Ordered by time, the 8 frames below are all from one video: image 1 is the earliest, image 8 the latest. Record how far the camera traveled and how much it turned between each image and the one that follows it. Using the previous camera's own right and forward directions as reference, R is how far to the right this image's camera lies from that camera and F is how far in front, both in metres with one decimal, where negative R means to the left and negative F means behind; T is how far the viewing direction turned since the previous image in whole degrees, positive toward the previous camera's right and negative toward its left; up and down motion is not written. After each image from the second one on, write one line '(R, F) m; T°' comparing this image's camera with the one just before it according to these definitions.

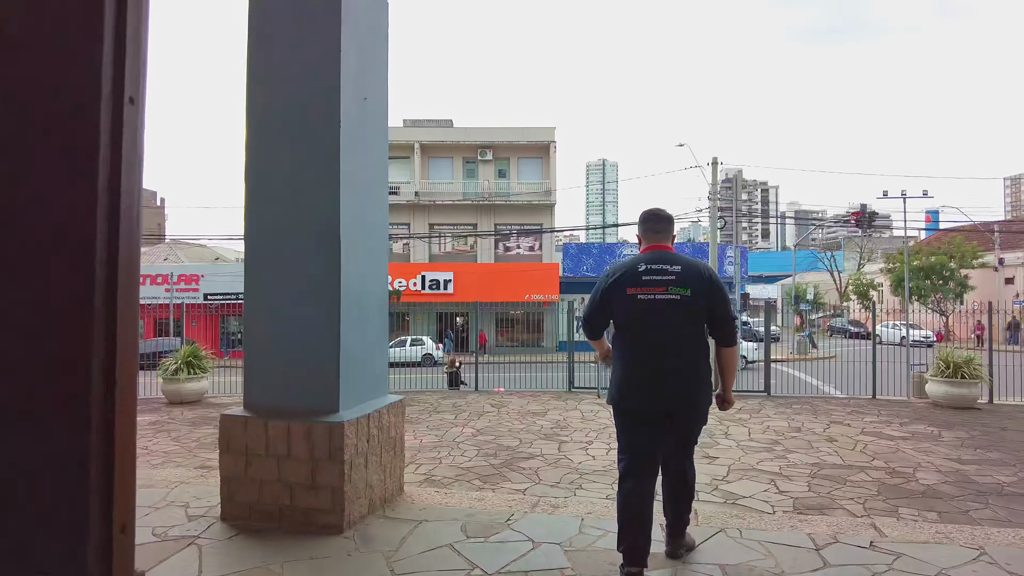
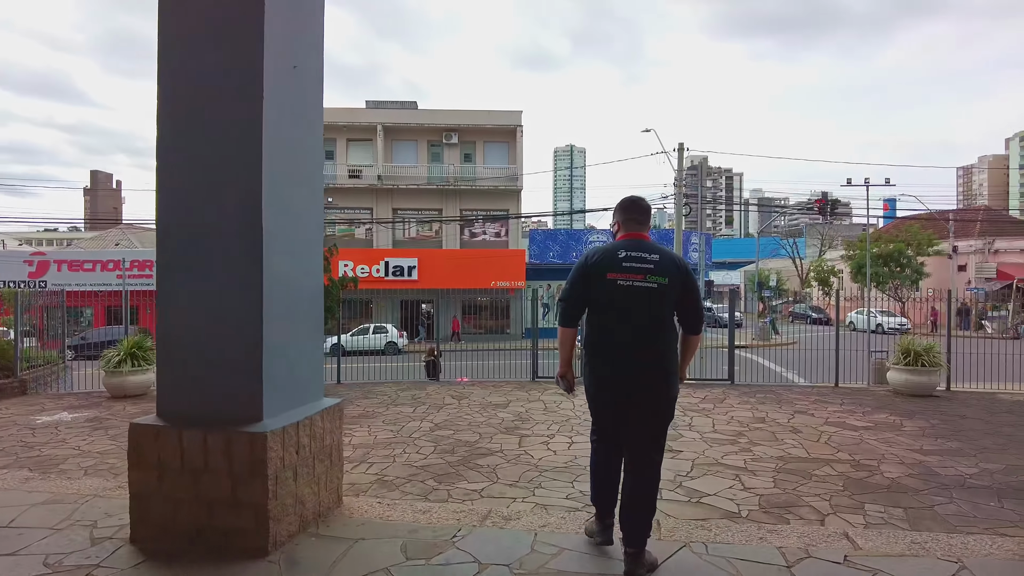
(+0.1, +0.3) m; +3°
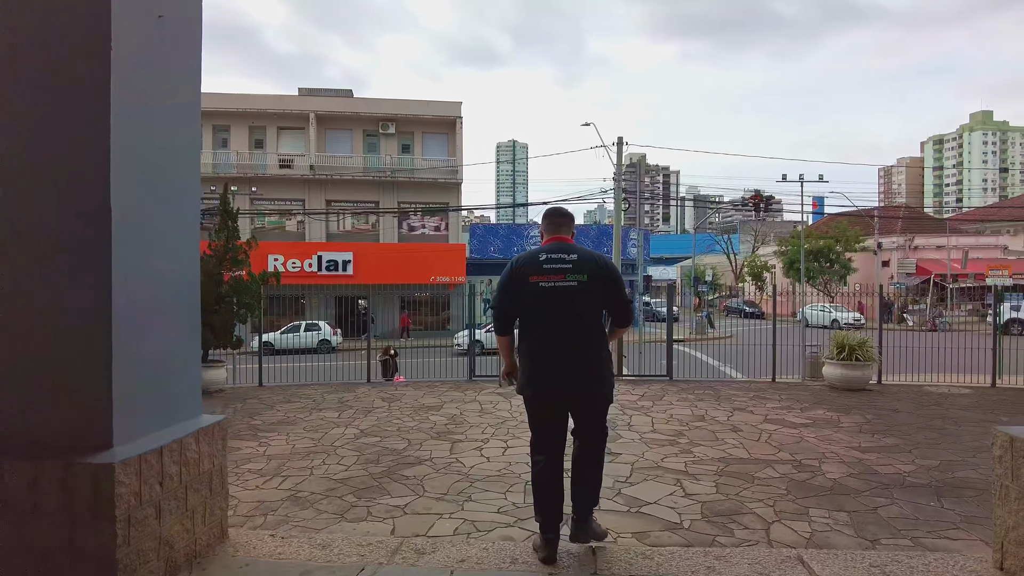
(+0.1, +0.5) m; +5°
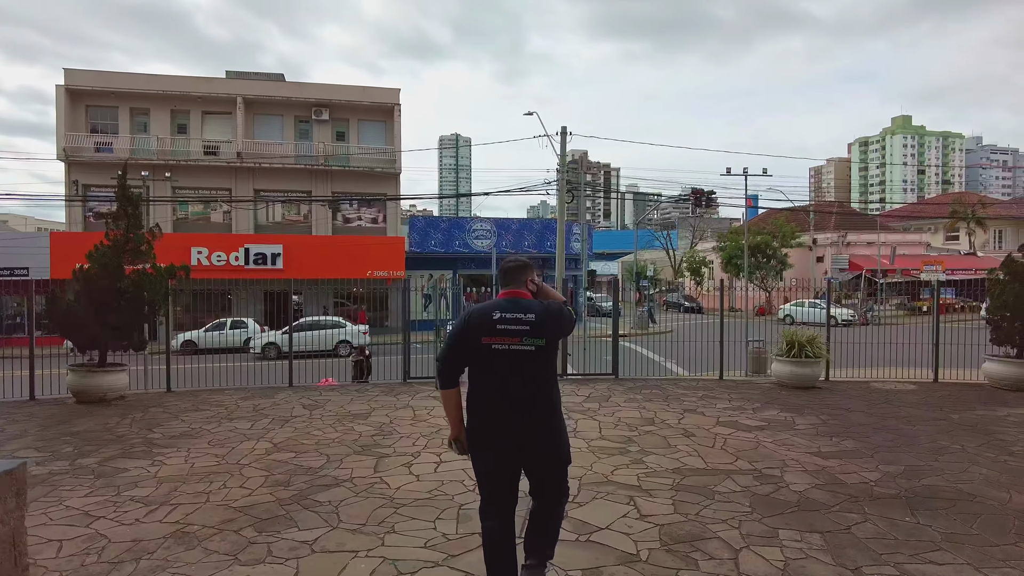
(+0.1, +0.7) m; +5°
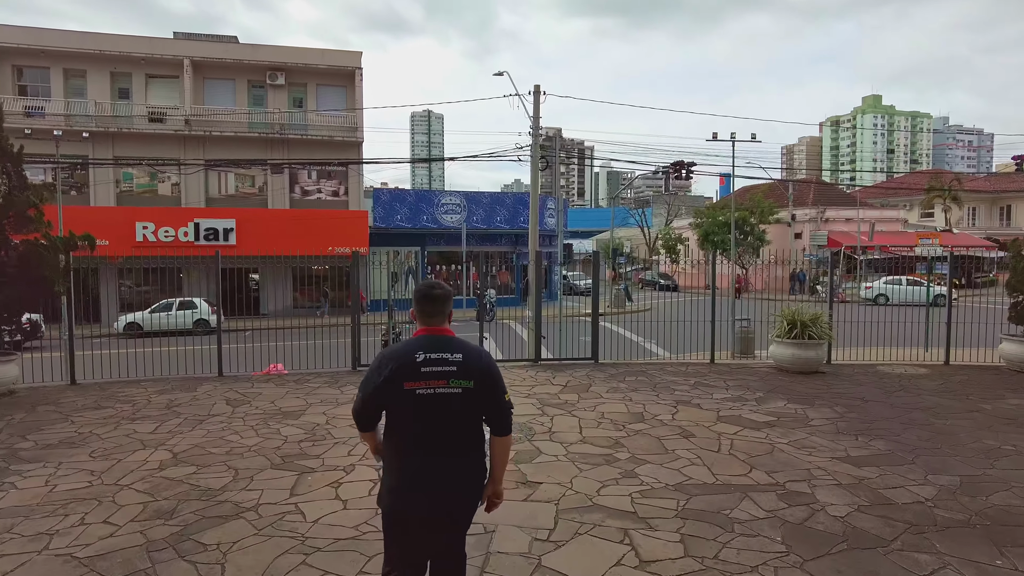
(+0.1, +1.3) m; +2°
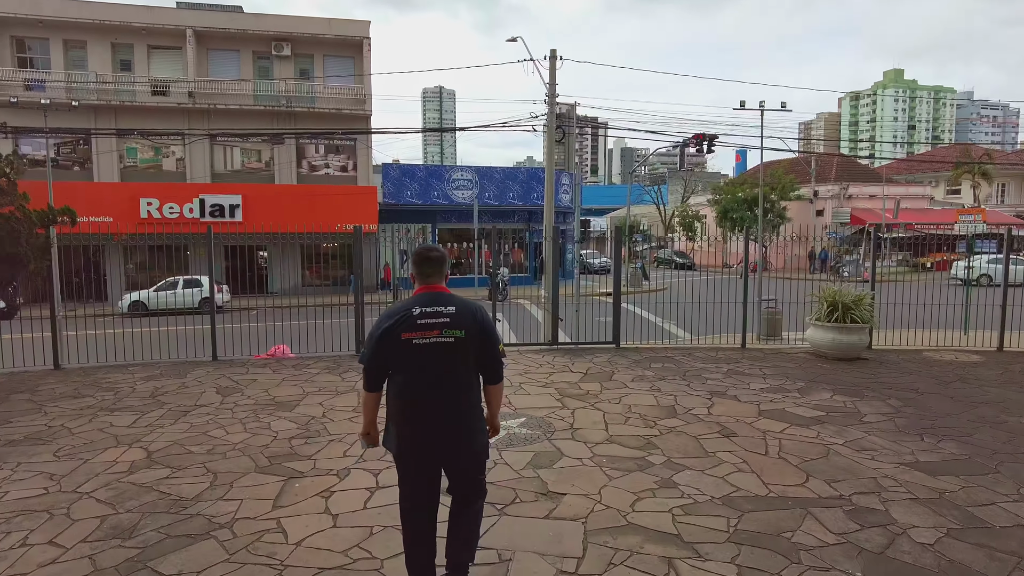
(0.0, +0.7) m; -1°
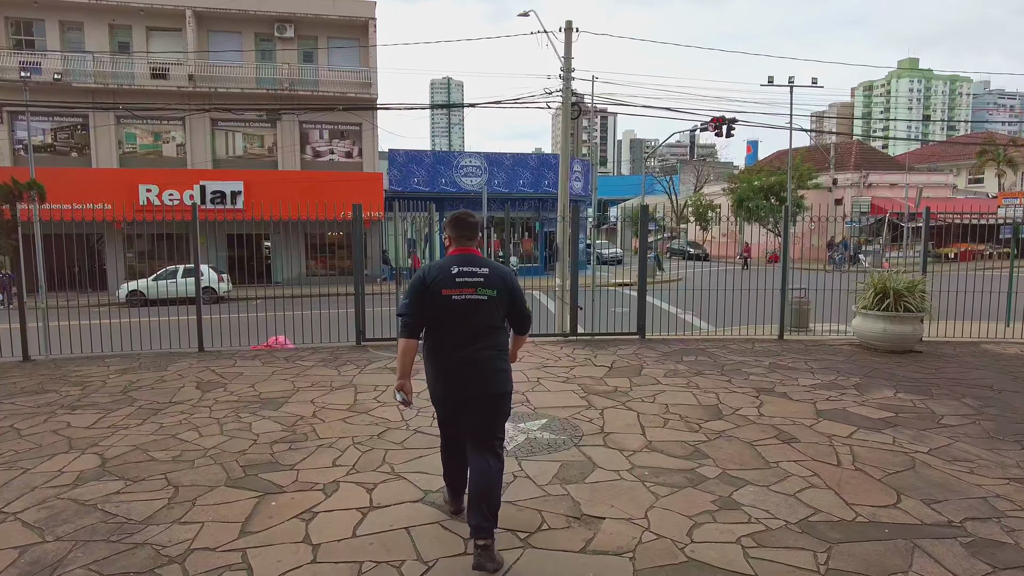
(-0.1, +0.8) m; -1°
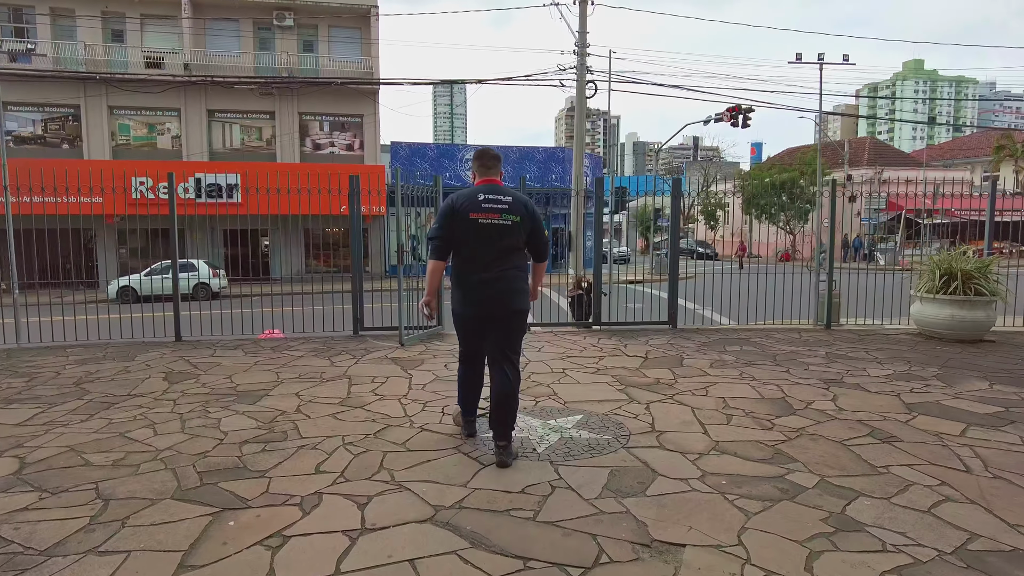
(-0.2, +0.9) m; 0°
